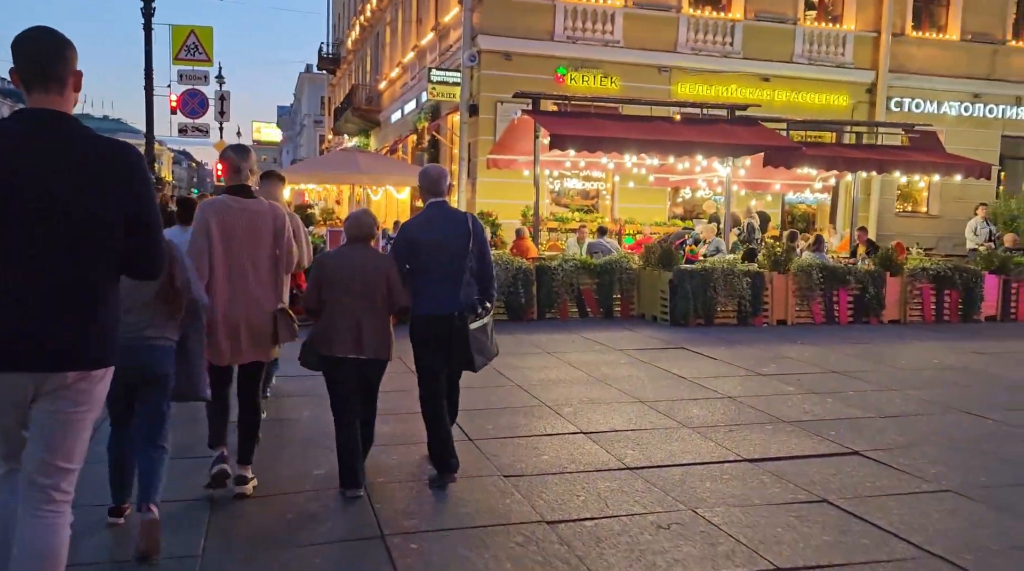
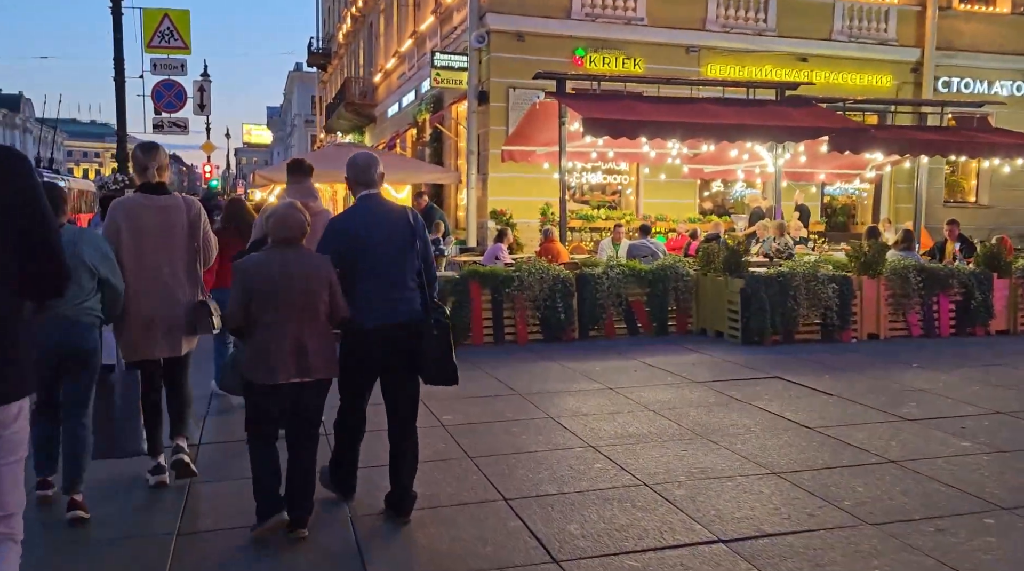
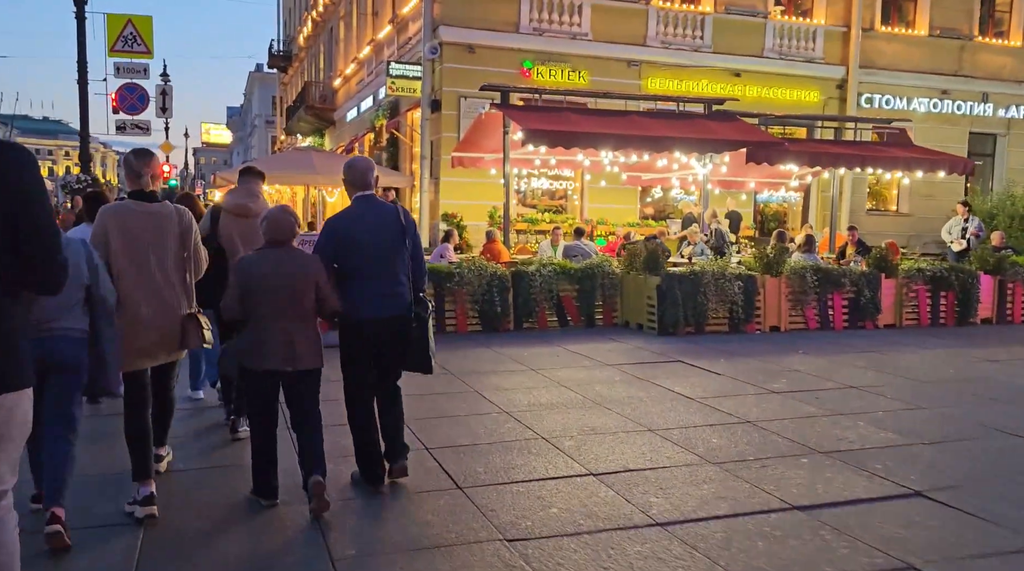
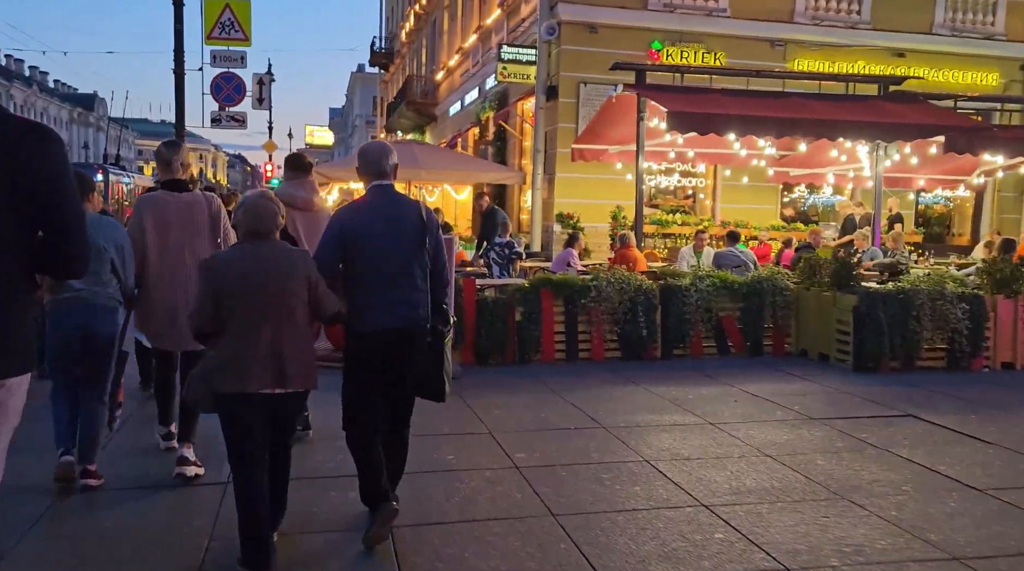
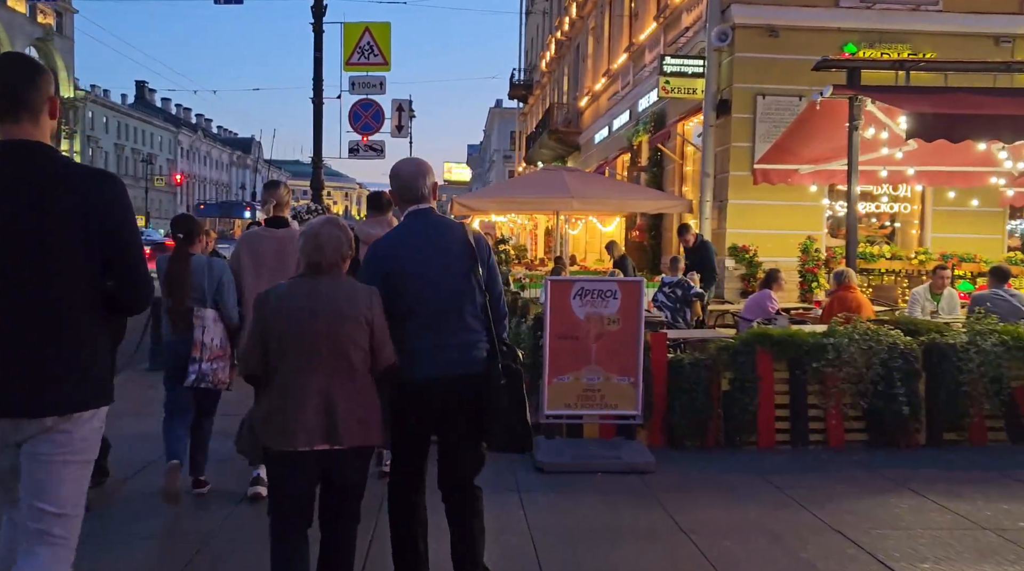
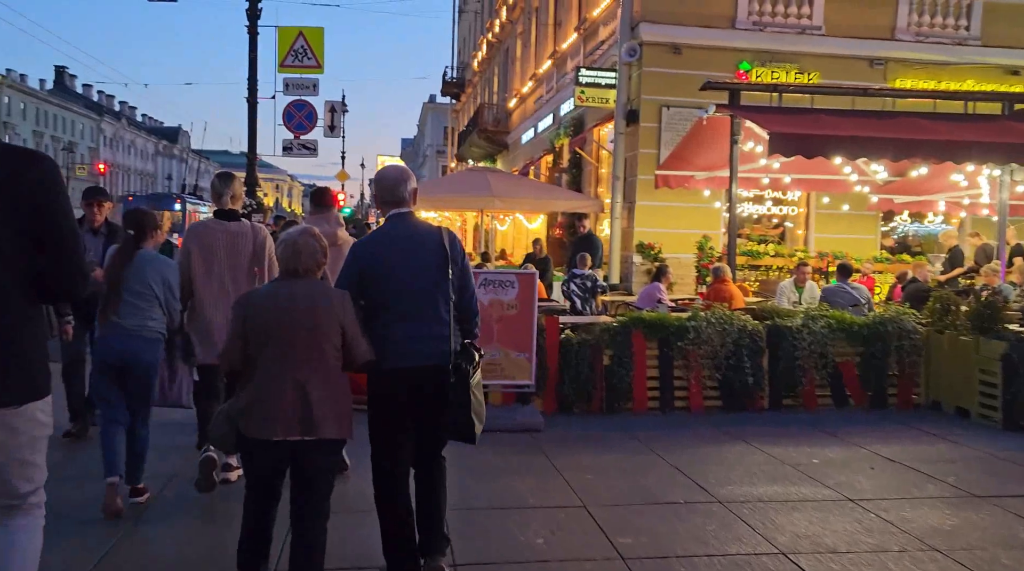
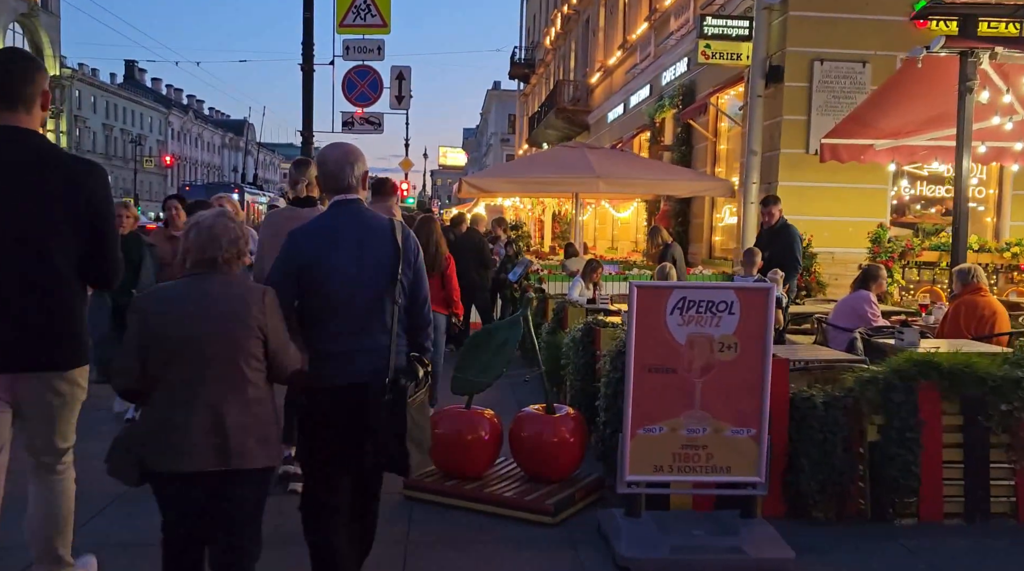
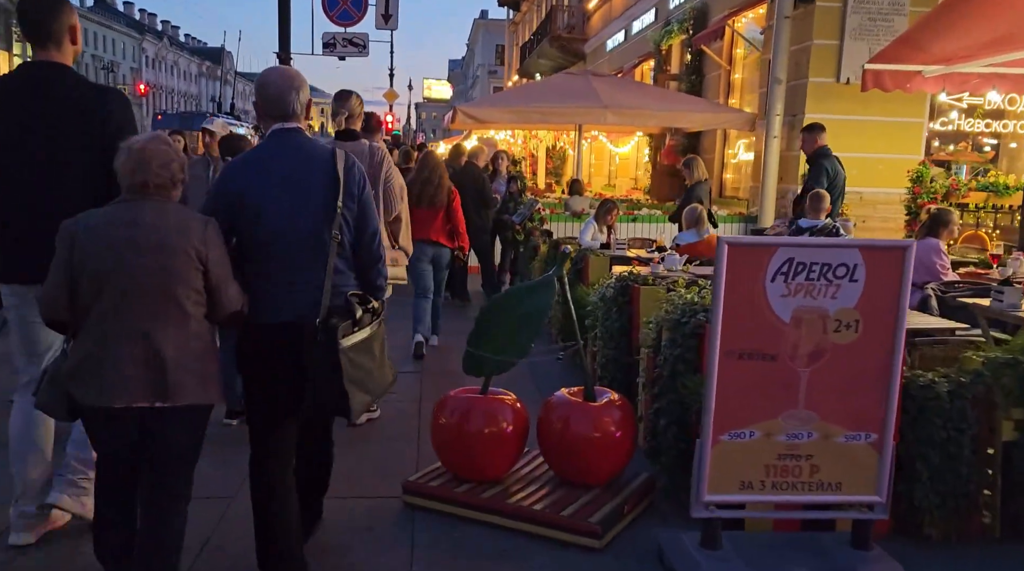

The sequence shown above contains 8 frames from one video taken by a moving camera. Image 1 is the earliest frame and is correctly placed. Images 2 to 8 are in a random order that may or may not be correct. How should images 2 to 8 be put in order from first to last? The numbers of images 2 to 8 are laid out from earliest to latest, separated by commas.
3, 2, 4, 6, 5, 7, 8
